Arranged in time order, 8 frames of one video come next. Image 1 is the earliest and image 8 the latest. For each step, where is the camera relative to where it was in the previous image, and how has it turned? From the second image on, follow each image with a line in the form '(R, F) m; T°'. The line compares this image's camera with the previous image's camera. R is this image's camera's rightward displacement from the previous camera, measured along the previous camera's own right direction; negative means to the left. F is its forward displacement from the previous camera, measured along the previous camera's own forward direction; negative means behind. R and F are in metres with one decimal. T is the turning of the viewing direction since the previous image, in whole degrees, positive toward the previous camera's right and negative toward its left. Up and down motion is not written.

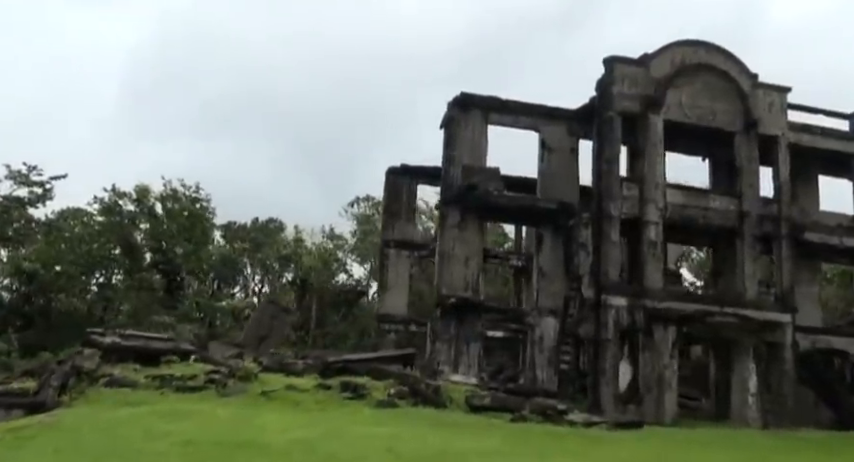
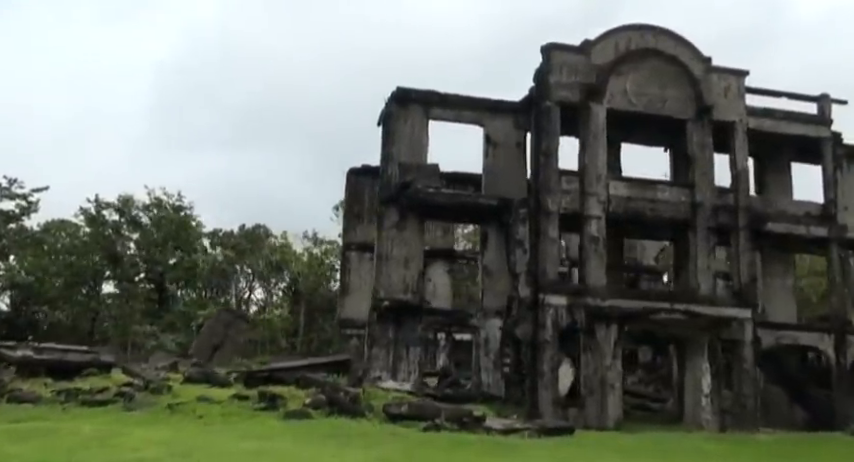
(+2.8, +1.1) m; -2°
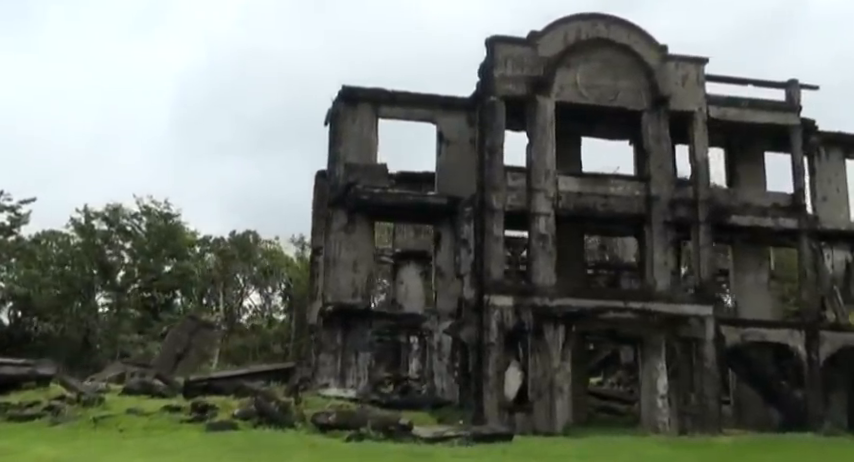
(+2.2, +0.8) m; -2°
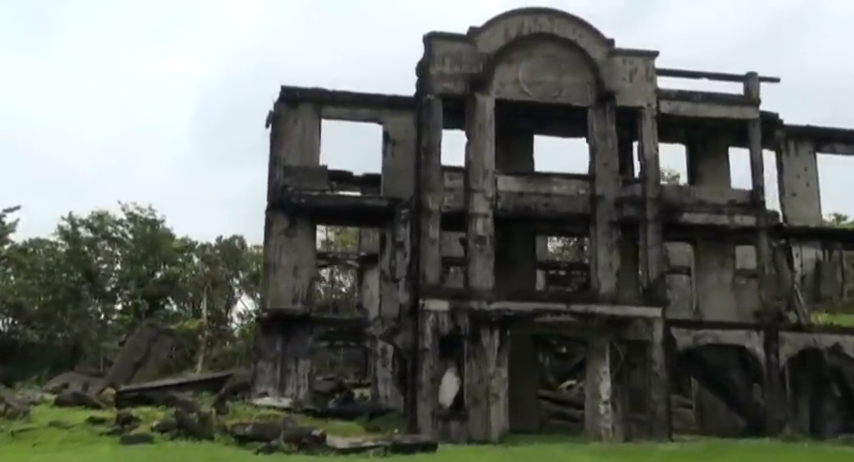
(+2.3, +0.6) m; -2°
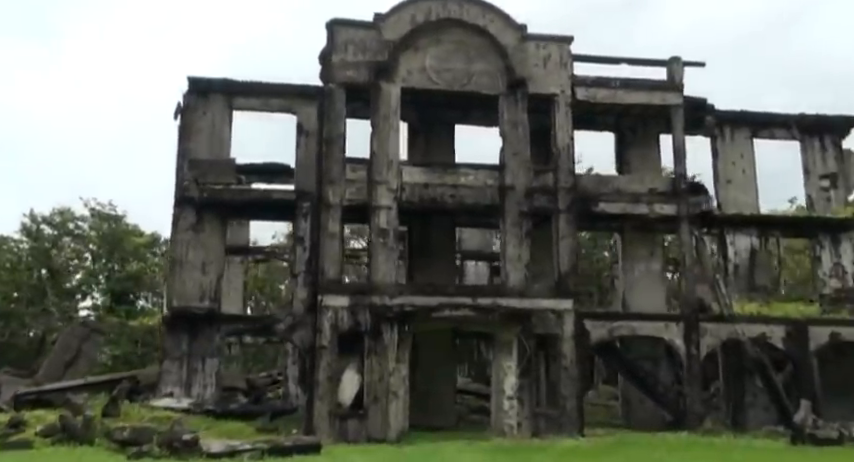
(+2.6, +0.6) m; -1°
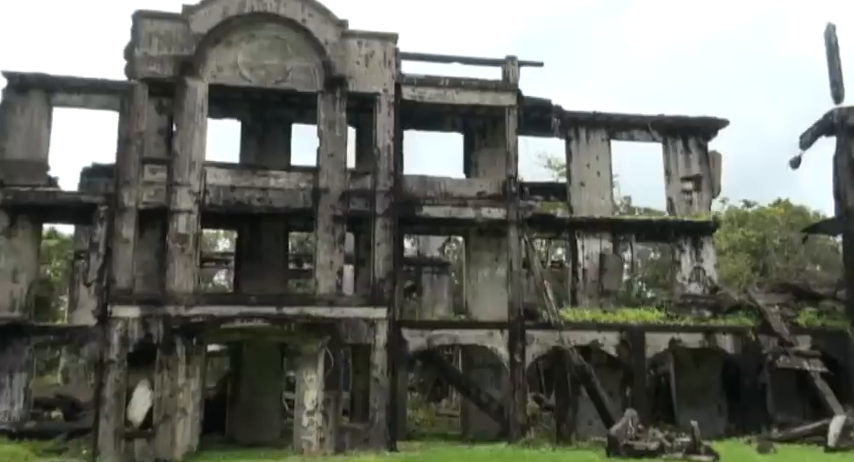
(+3.9, +0.9) m; +2°
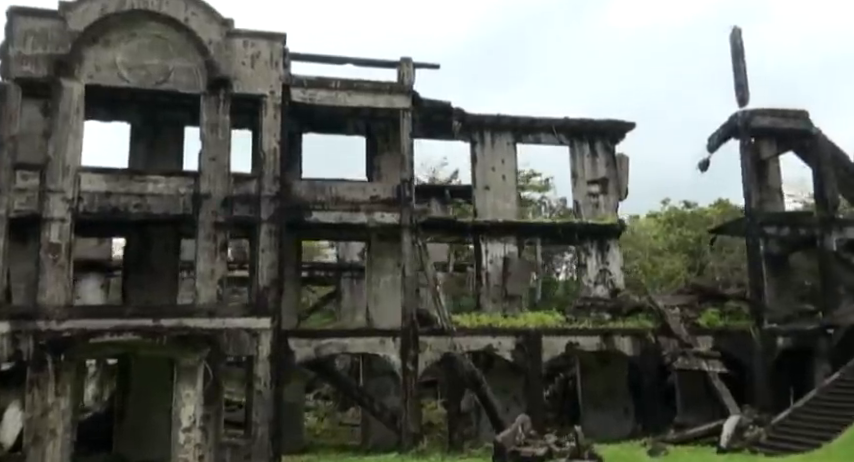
(+1.6, +0.5) m; +3°
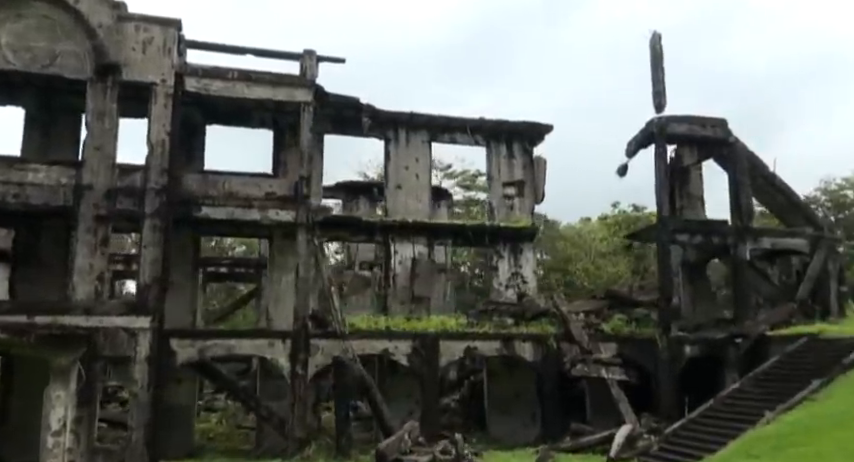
(+1.6, +0.6) m; +2°
